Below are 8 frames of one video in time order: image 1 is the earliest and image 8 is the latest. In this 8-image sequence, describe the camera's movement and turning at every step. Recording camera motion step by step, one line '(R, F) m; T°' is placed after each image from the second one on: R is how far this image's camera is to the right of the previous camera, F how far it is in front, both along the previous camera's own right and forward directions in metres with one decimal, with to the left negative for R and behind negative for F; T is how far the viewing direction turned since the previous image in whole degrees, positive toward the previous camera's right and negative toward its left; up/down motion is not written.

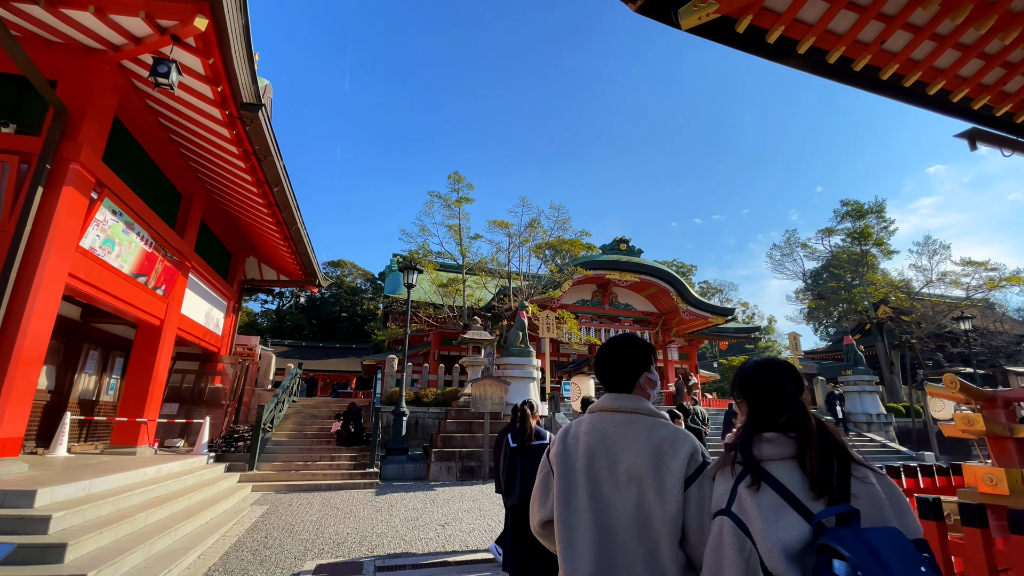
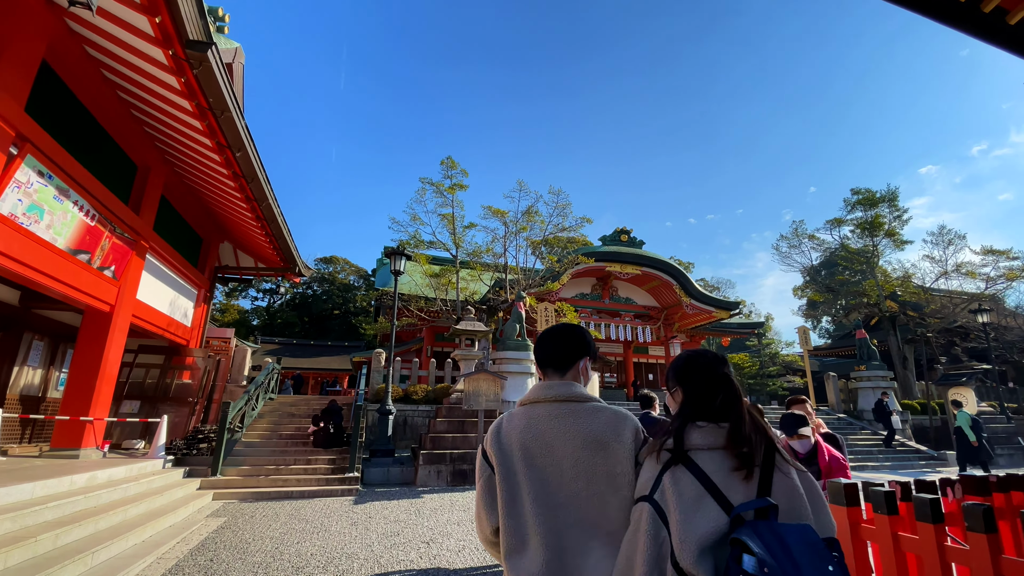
(0.0, +0.8) m; +1°
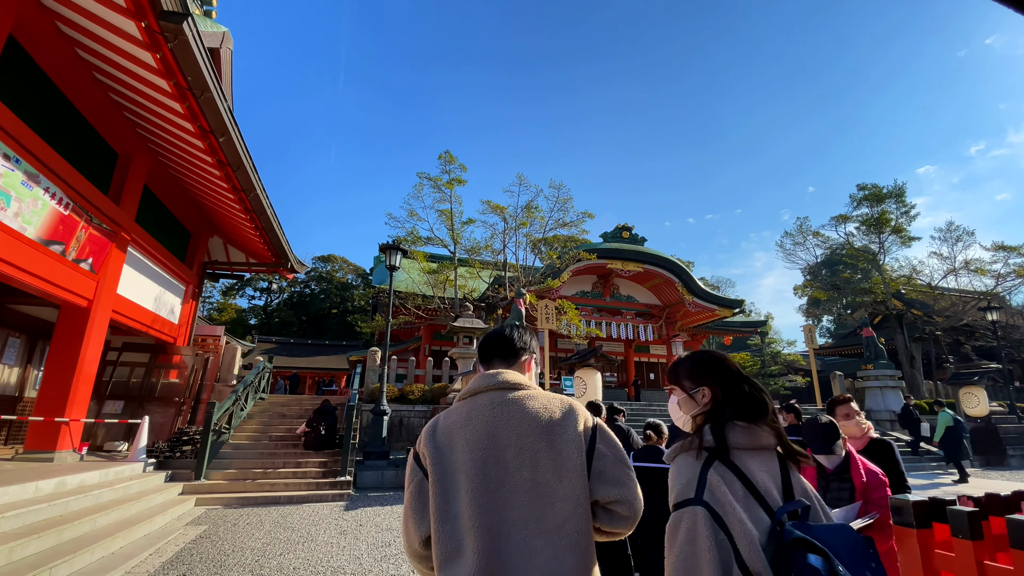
(0.0, +0.3) m; 0°
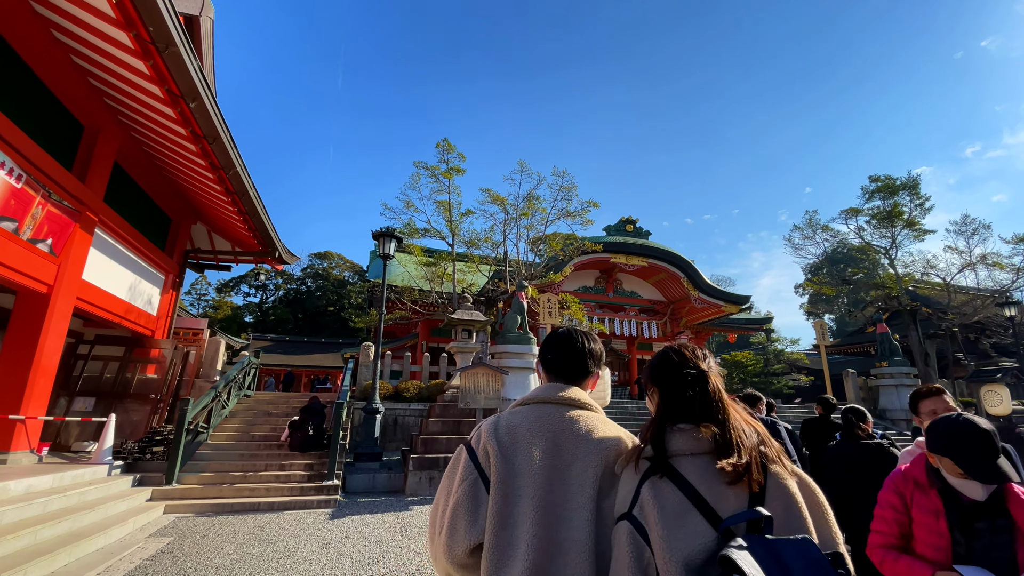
(-0.1, +0.6) m; 0°
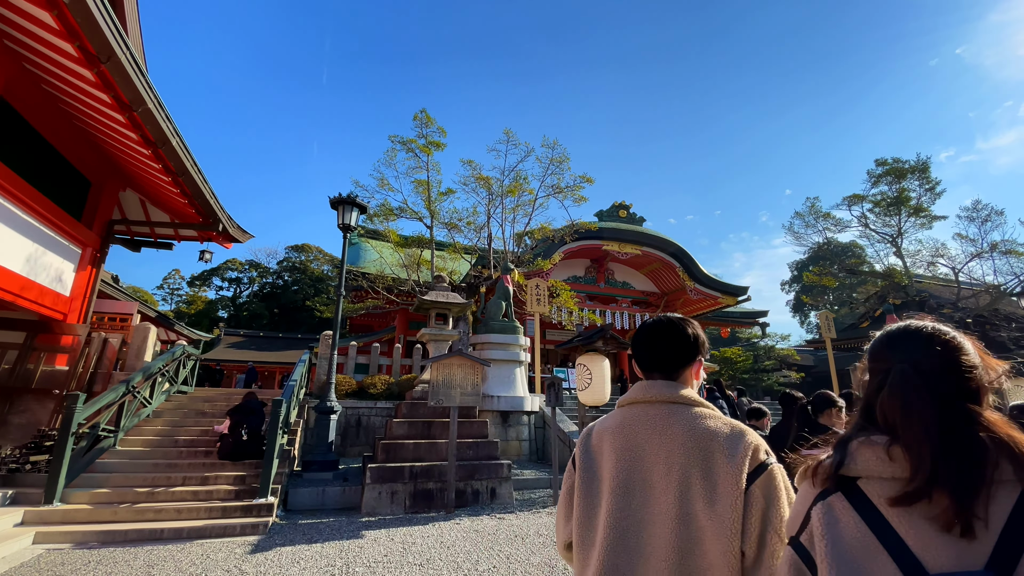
(0.0, +1.2) m; +2°
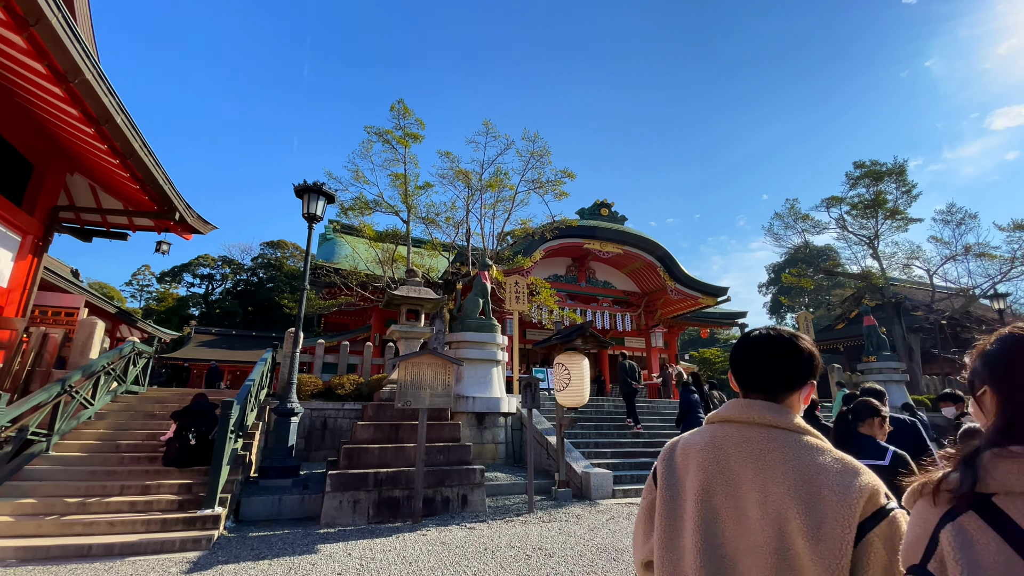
(+0.1, +0.3) m; +2°
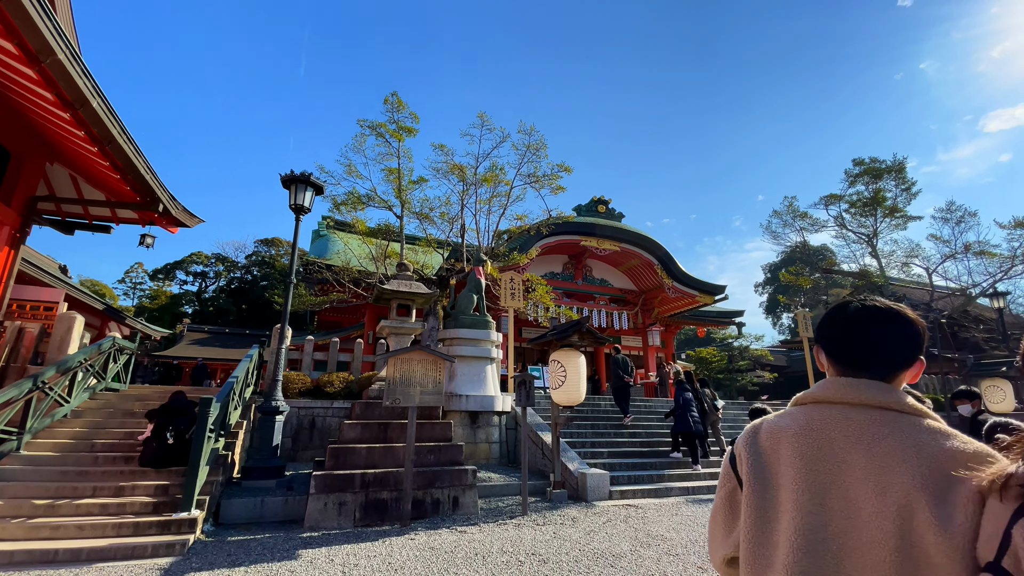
(0.0, +0.2) m; 0°
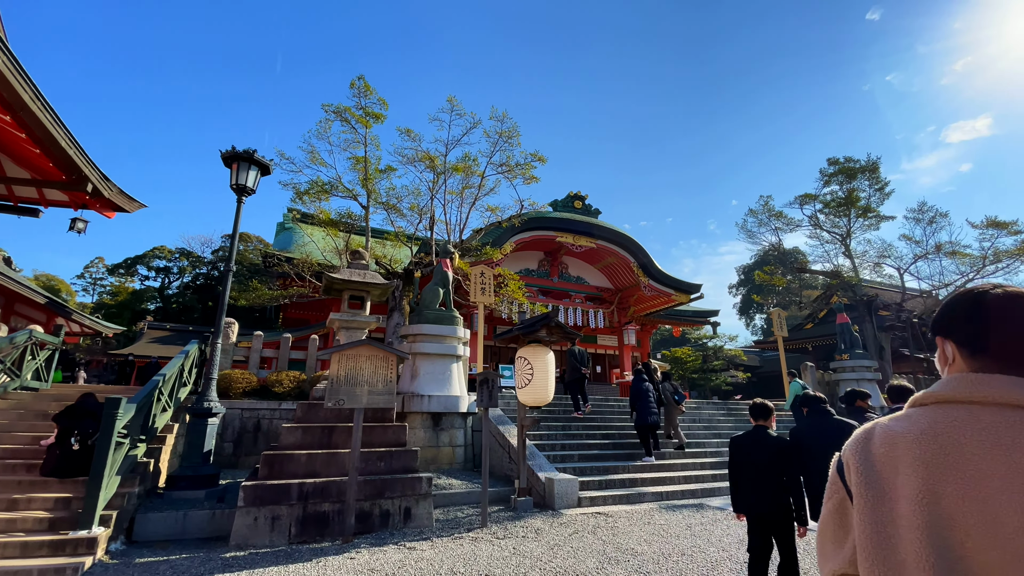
(+0.2, +0.4) m; +3°
